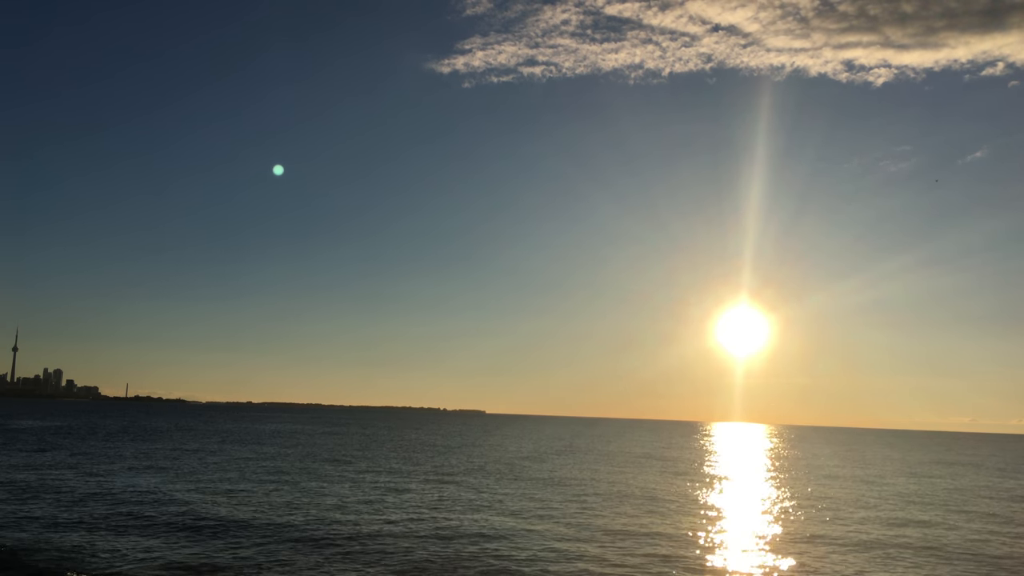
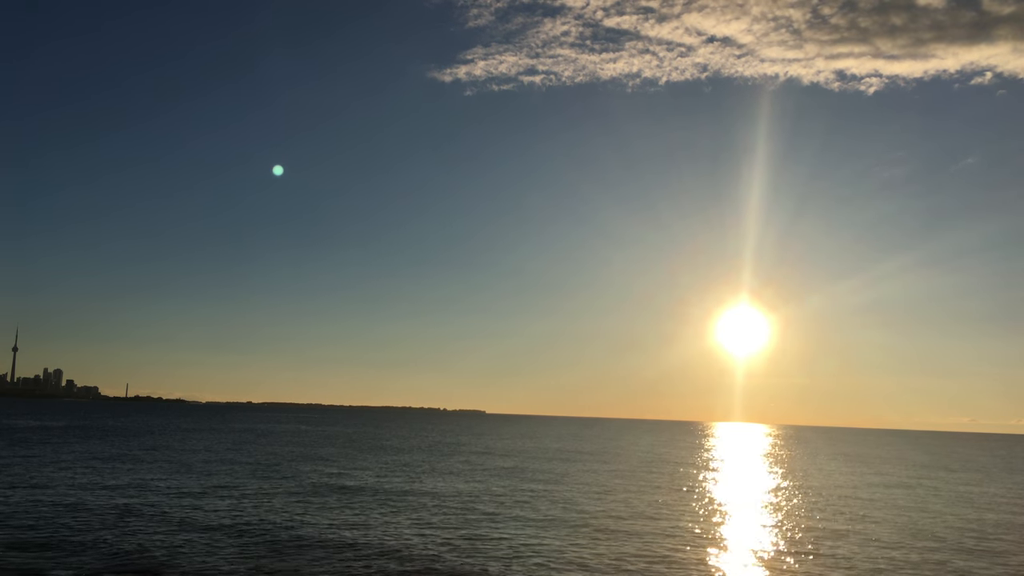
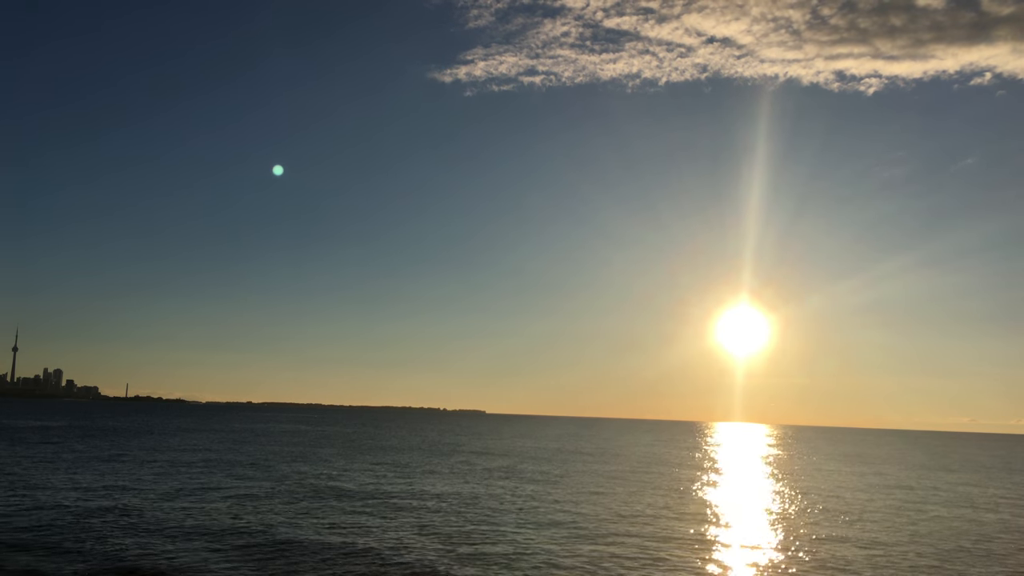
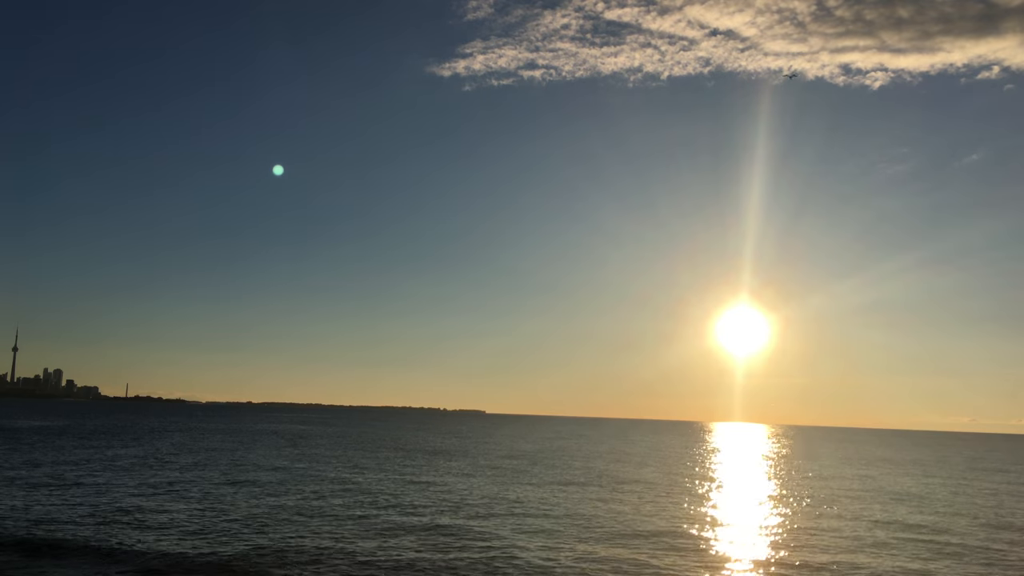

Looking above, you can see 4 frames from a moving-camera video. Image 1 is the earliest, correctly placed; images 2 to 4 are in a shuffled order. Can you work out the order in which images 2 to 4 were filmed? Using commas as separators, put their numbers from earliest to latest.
4, 2, 3
